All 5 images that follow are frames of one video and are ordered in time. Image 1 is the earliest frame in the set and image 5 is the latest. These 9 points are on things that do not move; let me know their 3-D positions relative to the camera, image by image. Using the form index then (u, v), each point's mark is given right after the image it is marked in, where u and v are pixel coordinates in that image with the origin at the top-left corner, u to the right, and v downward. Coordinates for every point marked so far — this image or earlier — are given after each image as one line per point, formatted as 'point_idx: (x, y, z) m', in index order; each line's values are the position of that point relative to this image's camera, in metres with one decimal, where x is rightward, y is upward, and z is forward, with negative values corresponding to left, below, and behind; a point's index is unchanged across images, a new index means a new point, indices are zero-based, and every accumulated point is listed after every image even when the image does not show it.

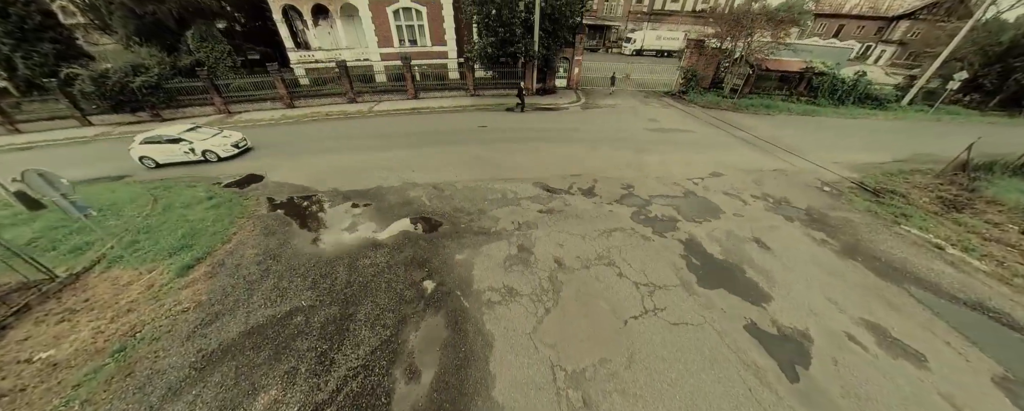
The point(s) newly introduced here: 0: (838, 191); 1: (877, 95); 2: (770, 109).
0: (+9.2, +0.4, +7.6) m
1: (+22.3, +6.7, +16.4) m
2: (+14.1, +5.2, +14.8) m
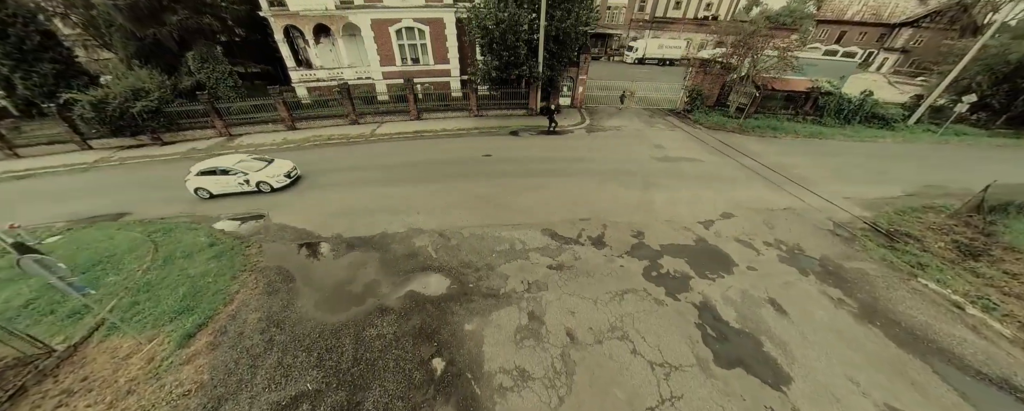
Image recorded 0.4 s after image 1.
0: (+9.4, -0.8, +7.5) m
1: (+22.5, +5.5, +16.3) m
2: (+14.3, +4.0, +14.6) m
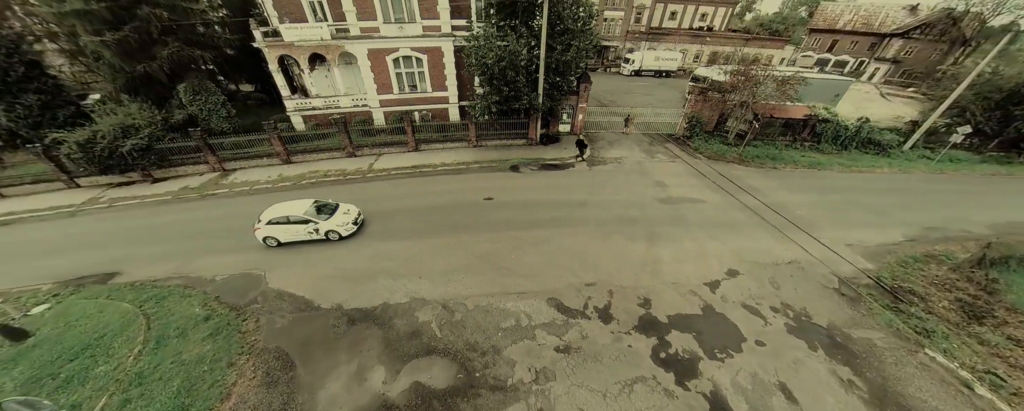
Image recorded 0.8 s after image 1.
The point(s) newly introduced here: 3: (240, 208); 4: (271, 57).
0: (+9.5, -2.4, +7.5) m
1: (+22.4, +3.9, +16.4) m
2: (+14.3, +2.4, +14.7) m
3: (-11.1, -0.1, +11.0) m
4: (-13.3, +8.2, +14.9) m
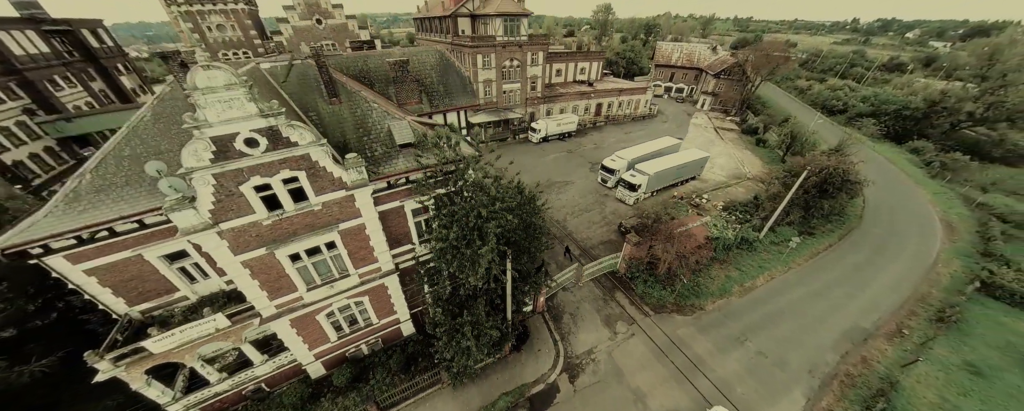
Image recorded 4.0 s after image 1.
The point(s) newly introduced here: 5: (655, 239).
0: (+11.0, -11.6, +9.9) m
1: (+19.2, -2.9, +22.0) m
2: (+12.4, -6.2, +18.0) m
3: (-9.7, -14.0, +7.5) m
4: (-14.7, -6.6, +10.5) m
5: (+9.8, -2.5, +17.8) m
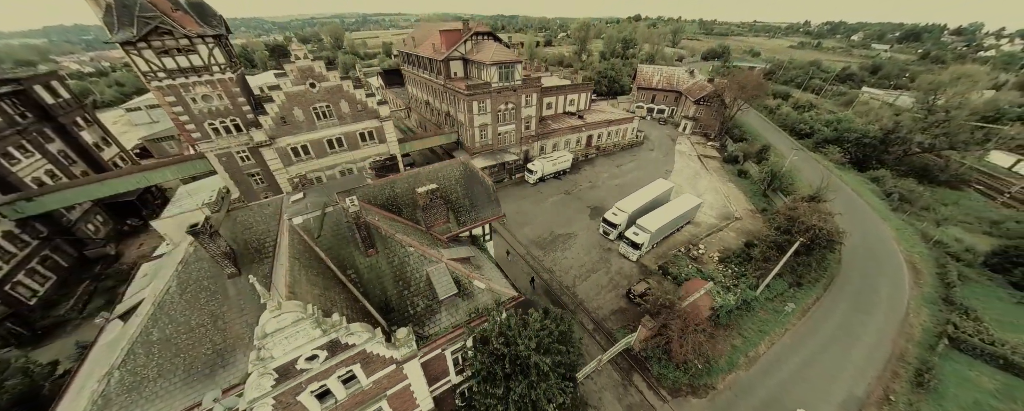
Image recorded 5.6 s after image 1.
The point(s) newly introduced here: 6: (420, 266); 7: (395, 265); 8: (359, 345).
0: (+13.5, -17.6, +10.9) m
1: (+20.5, -8.7, +23.5) m
2: (+14.1, -12.2, +19.1) m
3: (-7.0, -20.9, +7.3) m
4: (-12.5, -13.7, +9.9) m
5: (+11.4, -8.6, +18.7) m
6: (-4.3, -2.8, +12.4) m
7: (-5.3, -2.7, +12.1) m
8: (-5.1, -4.7, +9.0) m
